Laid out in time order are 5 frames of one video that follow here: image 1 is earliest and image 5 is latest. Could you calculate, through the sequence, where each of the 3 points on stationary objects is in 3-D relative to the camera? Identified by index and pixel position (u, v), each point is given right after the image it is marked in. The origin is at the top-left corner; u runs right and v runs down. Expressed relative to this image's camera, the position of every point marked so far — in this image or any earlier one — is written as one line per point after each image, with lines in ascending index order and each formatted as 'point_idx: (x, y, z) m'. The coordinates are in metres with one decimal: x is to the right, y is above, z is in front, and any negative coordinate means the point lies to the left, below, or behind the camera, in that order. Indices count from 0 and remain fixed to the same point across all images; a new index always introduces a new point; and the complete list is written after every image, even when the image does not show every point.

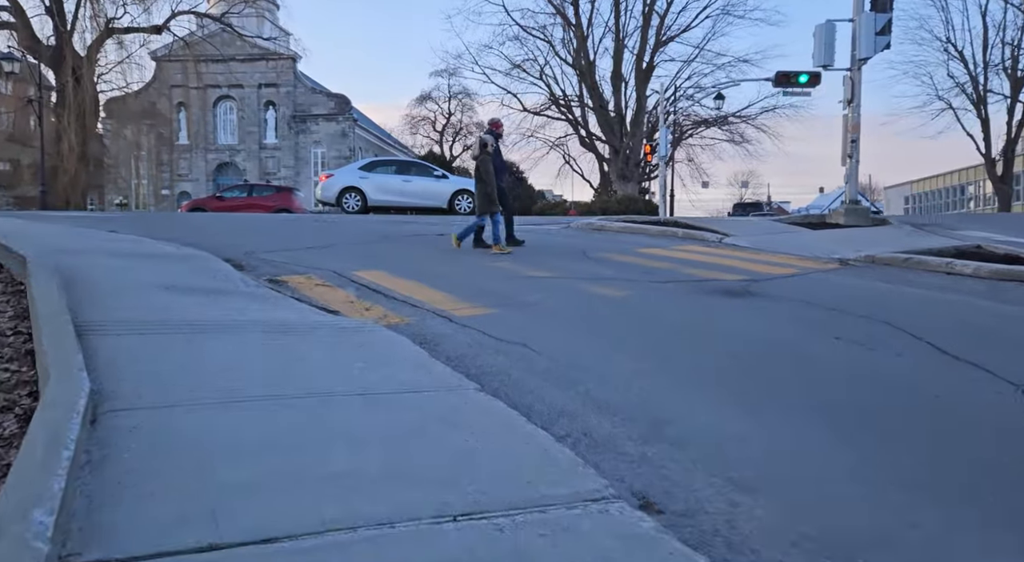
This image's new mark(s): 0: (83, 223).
0: (-7.3, +0.9, +12.6) m
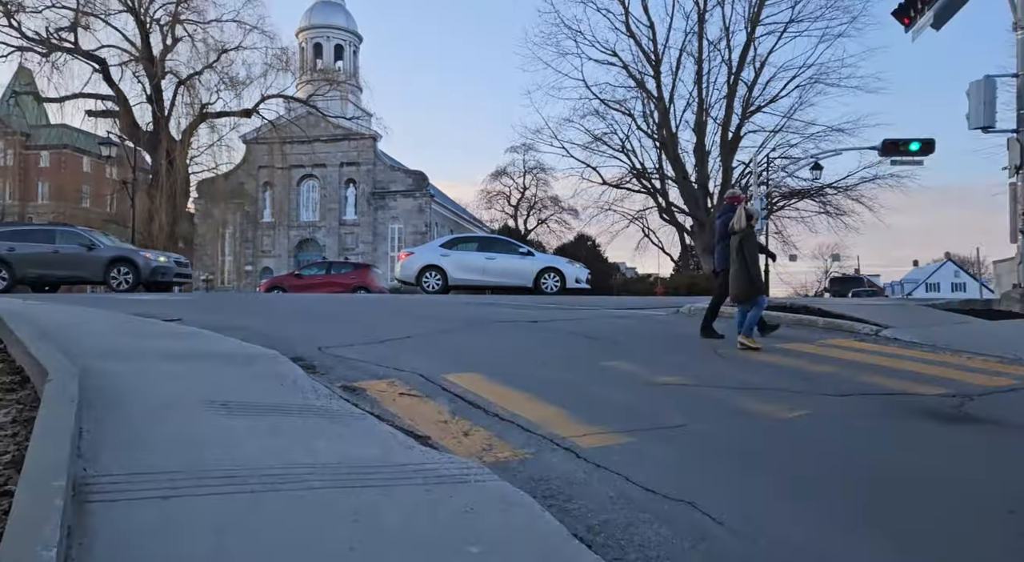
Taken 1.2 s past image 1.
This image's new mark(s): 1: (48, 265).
0: (-5.8, -0.5, +11.8) m
1: (-11.4, +0.4, +19.8) m
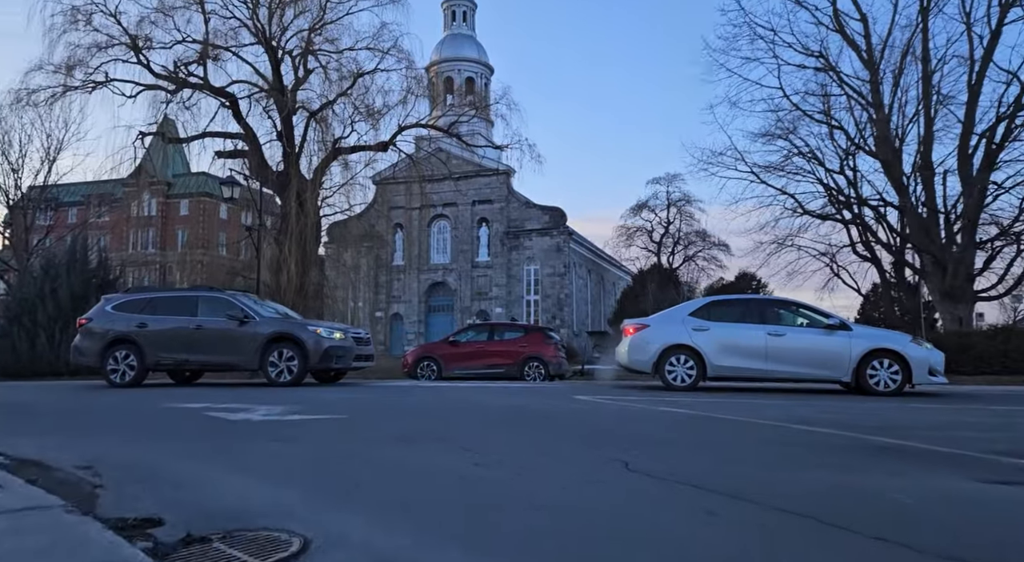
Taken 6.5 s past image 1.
0: (-1.9, -1.7, +5.5) m
1: (-6.3, -1.2, +14.3) m
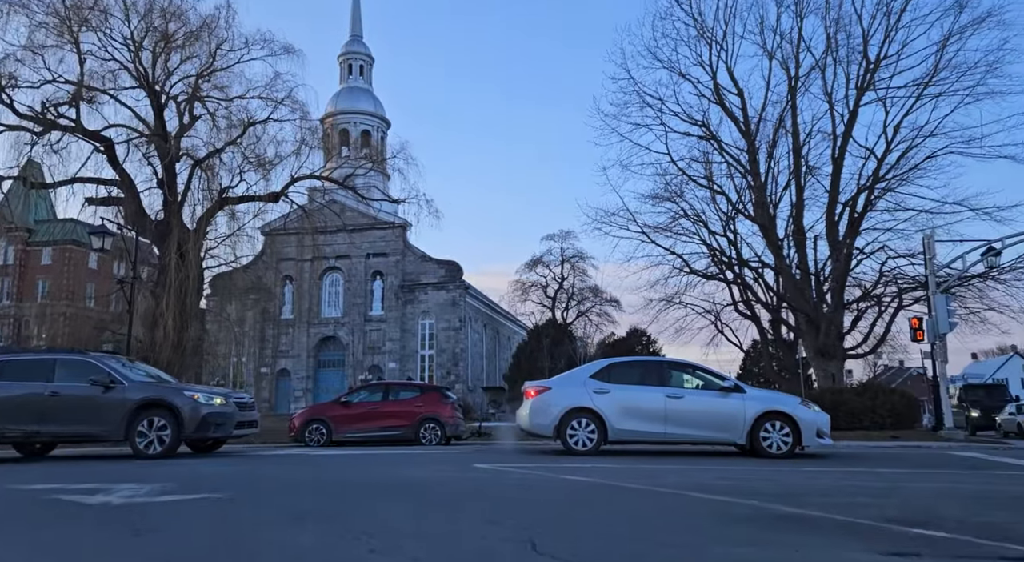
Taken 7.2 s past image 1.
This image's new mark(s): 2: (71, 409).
0: (-2.6, -2.2, +4.6) m
1: (-8.2, -2.3, +12.7) m
2: (-7.6, -2.2, +12.8) m
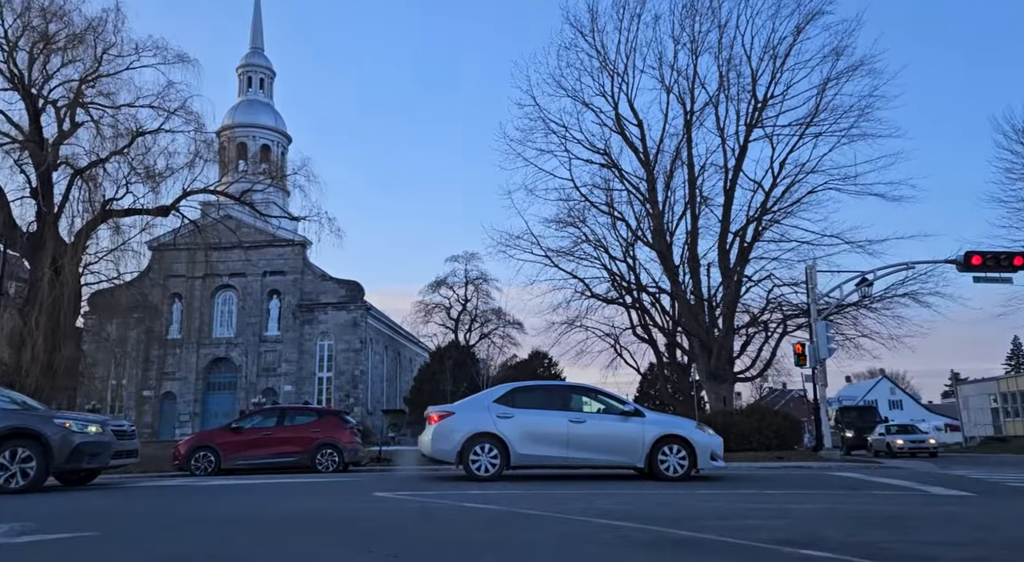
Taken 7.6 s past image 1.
0: (-3.2, -2.3, +4.1) m
1: (-9.7, -2.5, +11.4) m
2: (-9.2, -2.4, +11.5) m
